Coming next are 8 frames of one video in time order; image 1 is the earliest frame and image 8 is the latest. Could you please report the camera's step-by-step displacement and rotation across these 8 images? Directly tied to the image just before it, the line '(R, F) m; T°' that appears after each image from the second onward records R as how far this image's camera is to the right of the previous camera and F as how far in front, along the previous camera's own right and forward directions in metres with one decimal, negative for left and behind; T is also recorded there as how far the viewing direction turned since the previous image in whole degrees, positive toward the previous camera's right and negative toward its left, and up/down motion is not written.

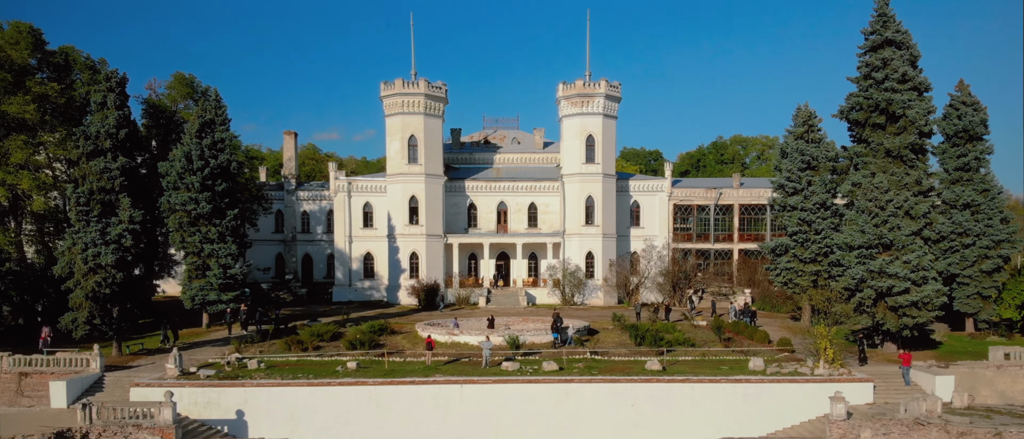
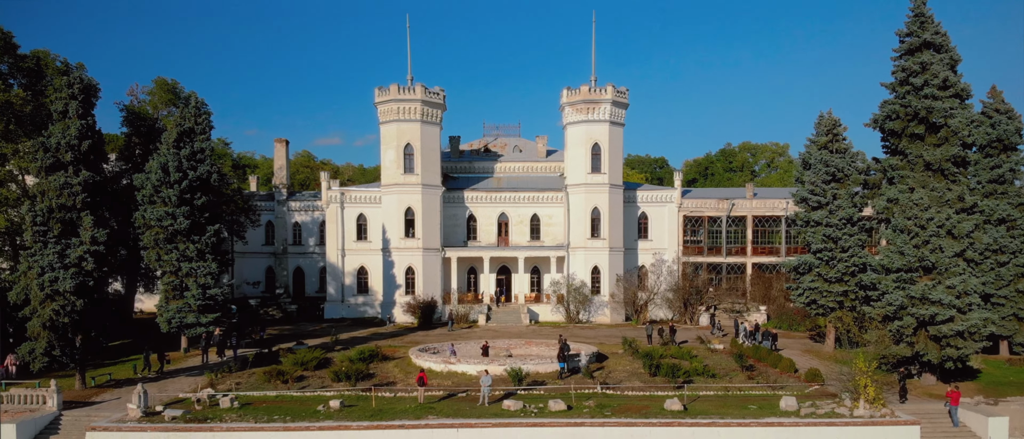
(-0.1, +2.4) m; 0°
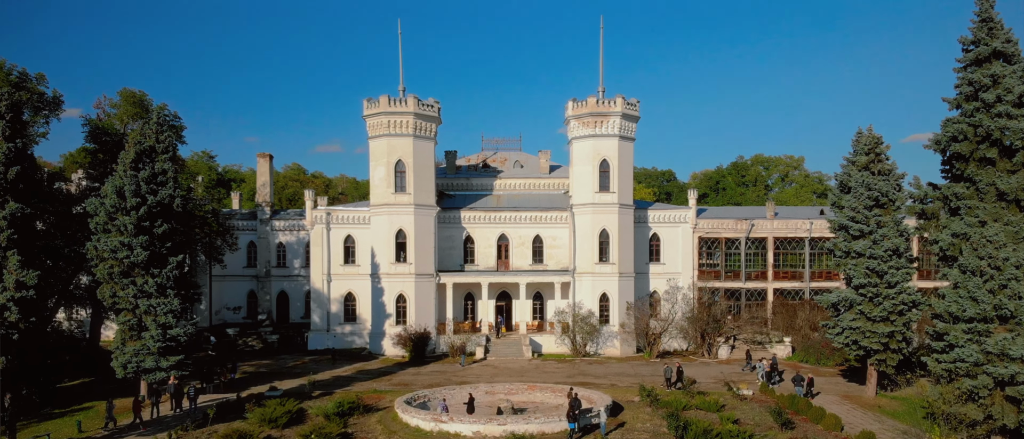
(-0.1, +3.5) m; 0°
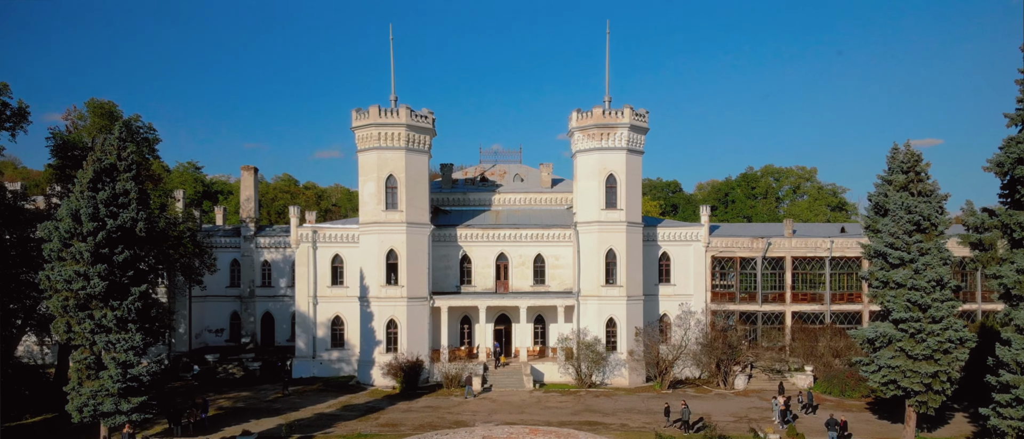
(0.0, +2.7) m; 0°
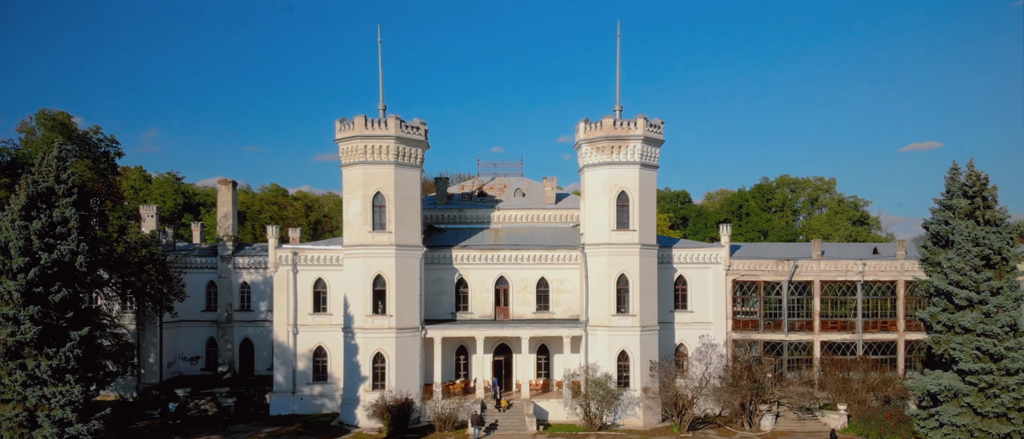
(-0.1, +3.5) m; 0°
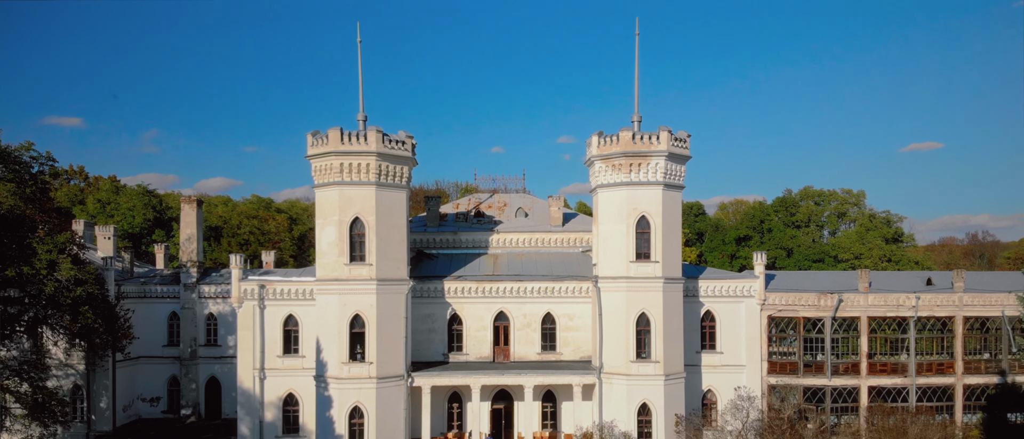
(0.0, +4.6) m; 0°
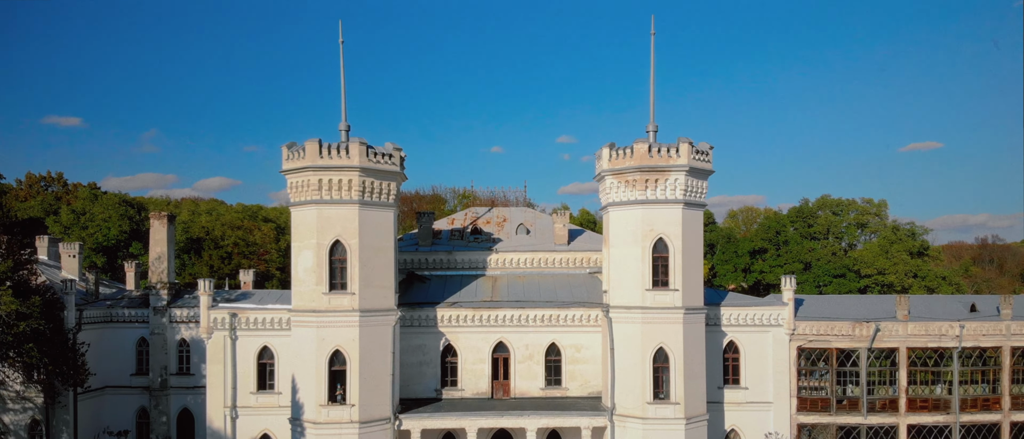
(0.0, +3.1) m; 0°
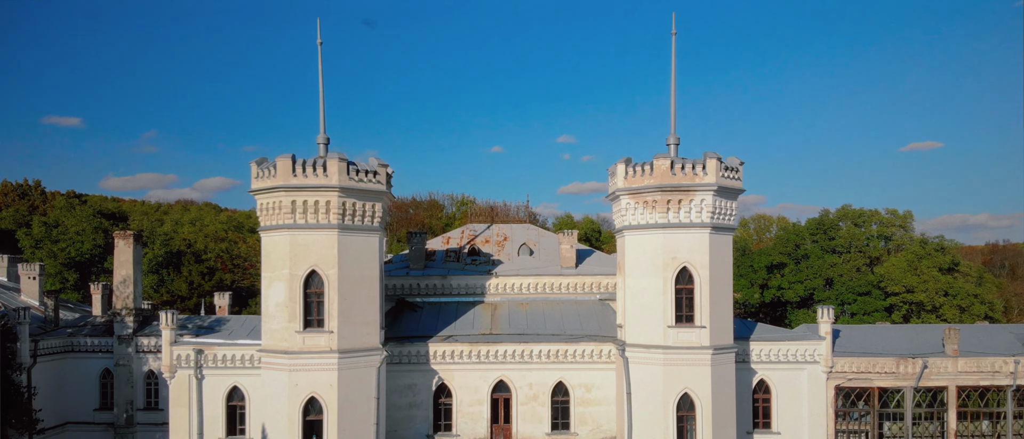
(0.0, +3.1) m; 0°
